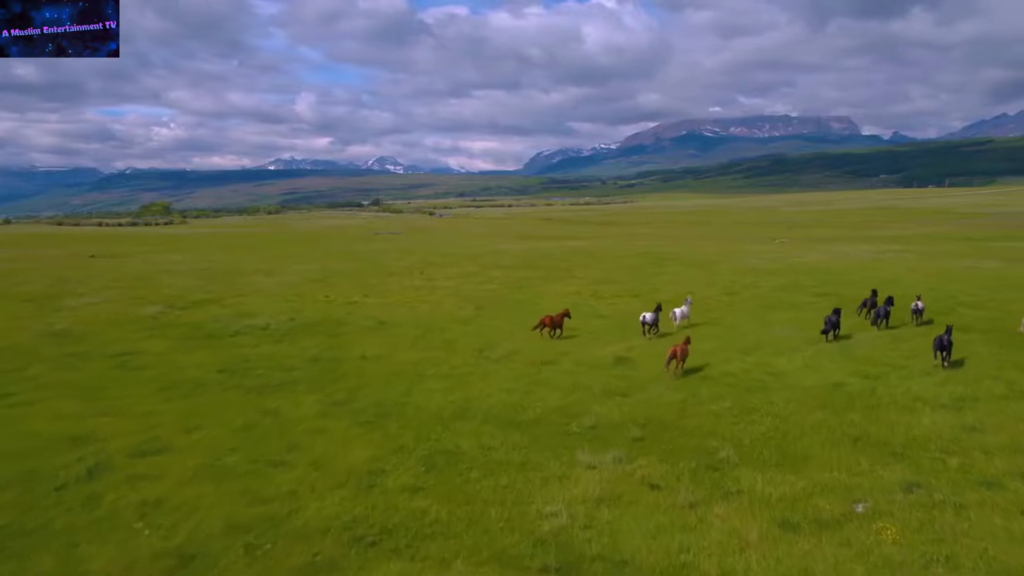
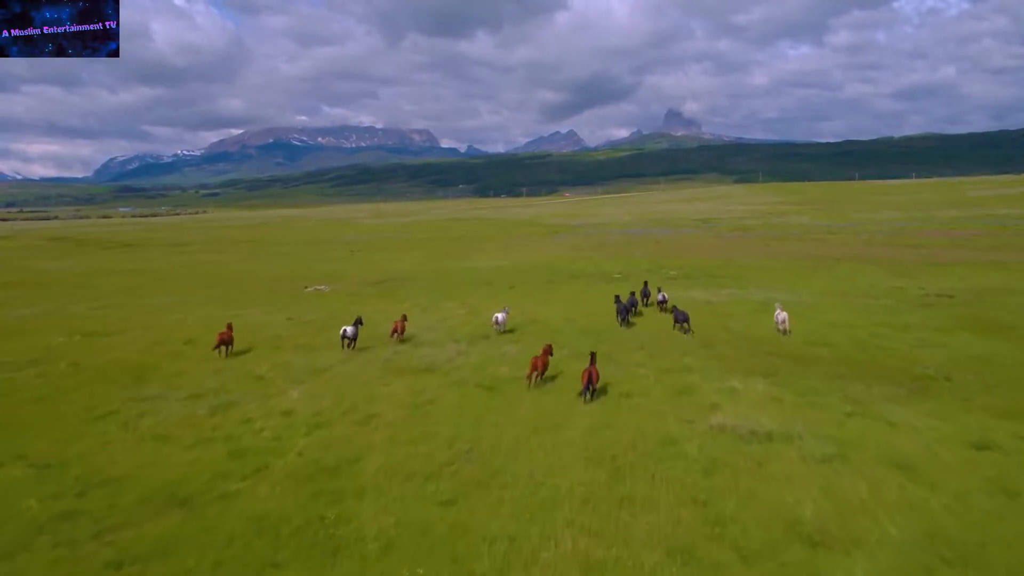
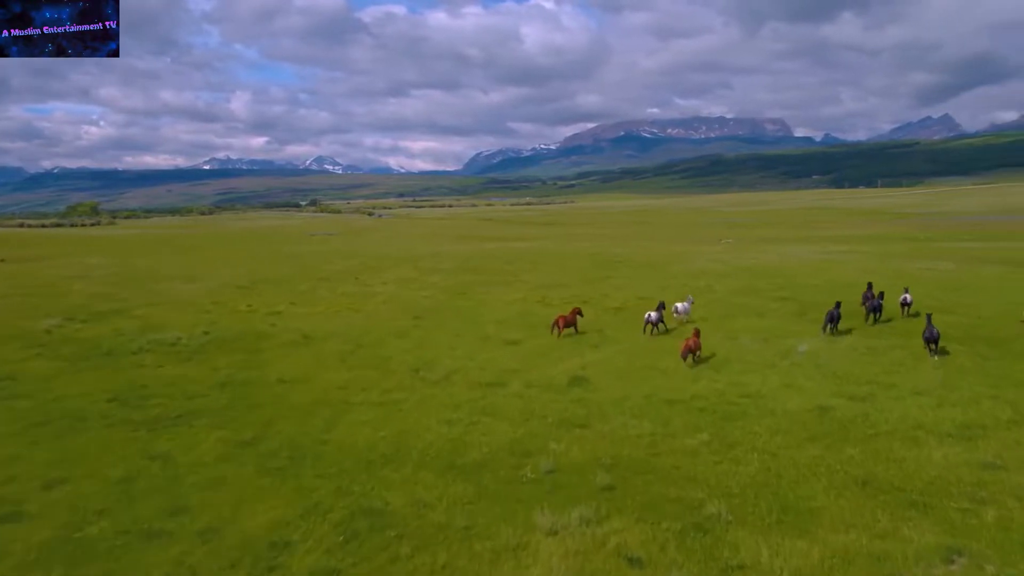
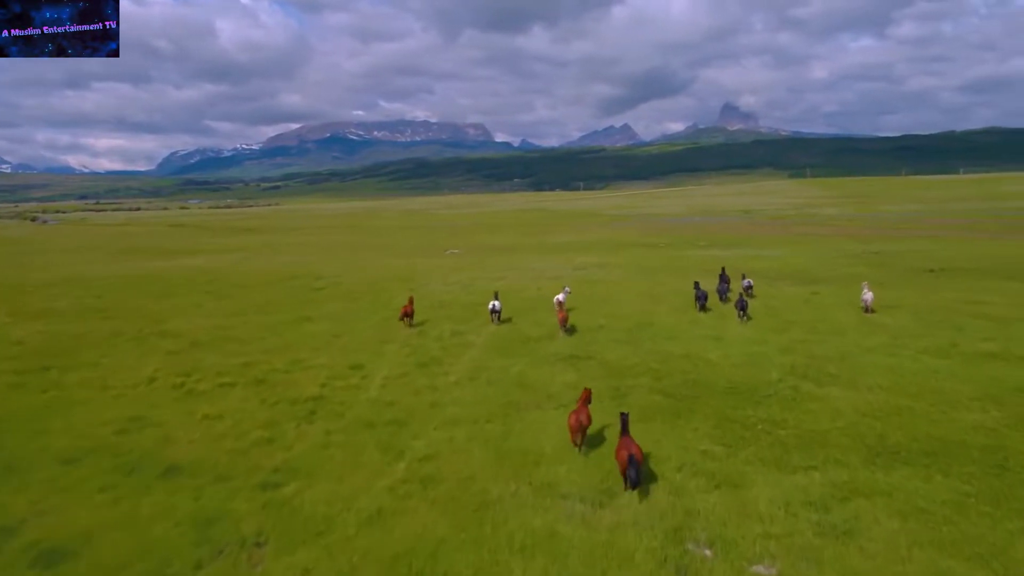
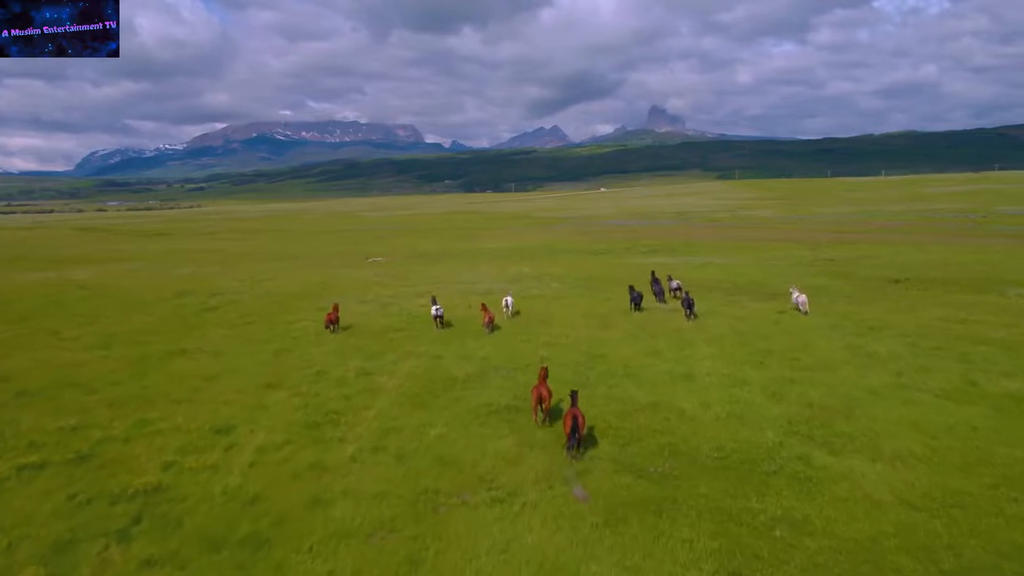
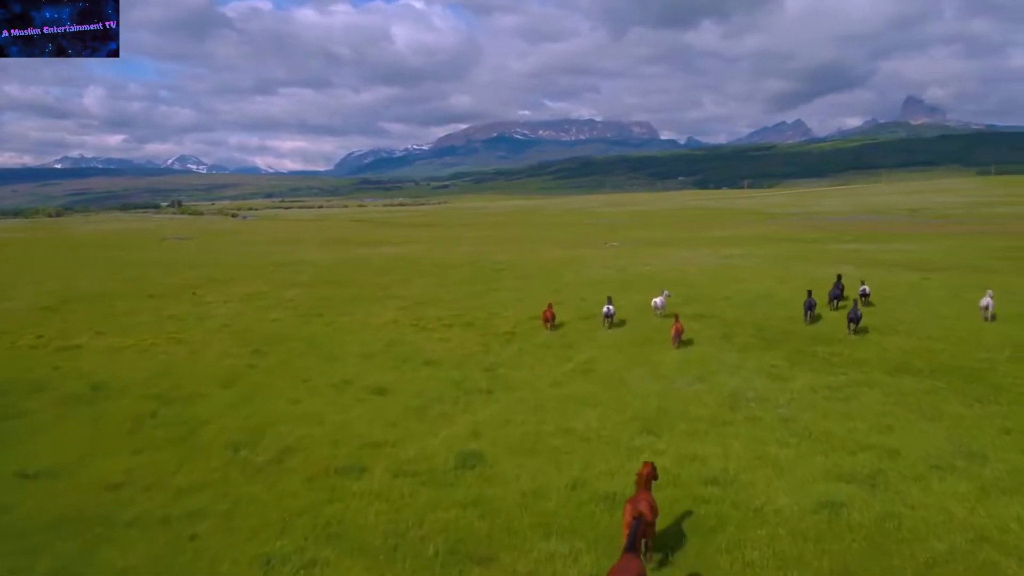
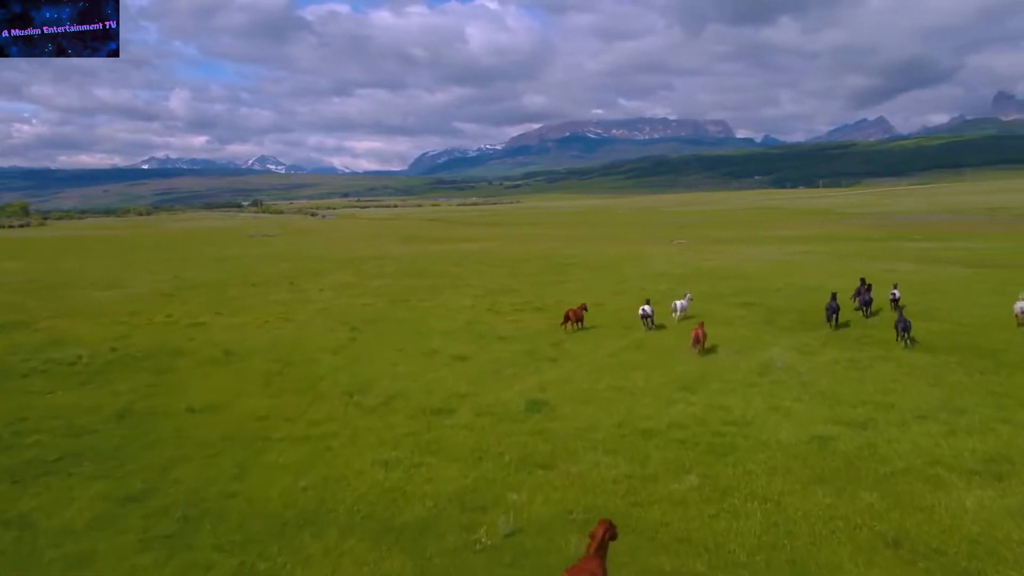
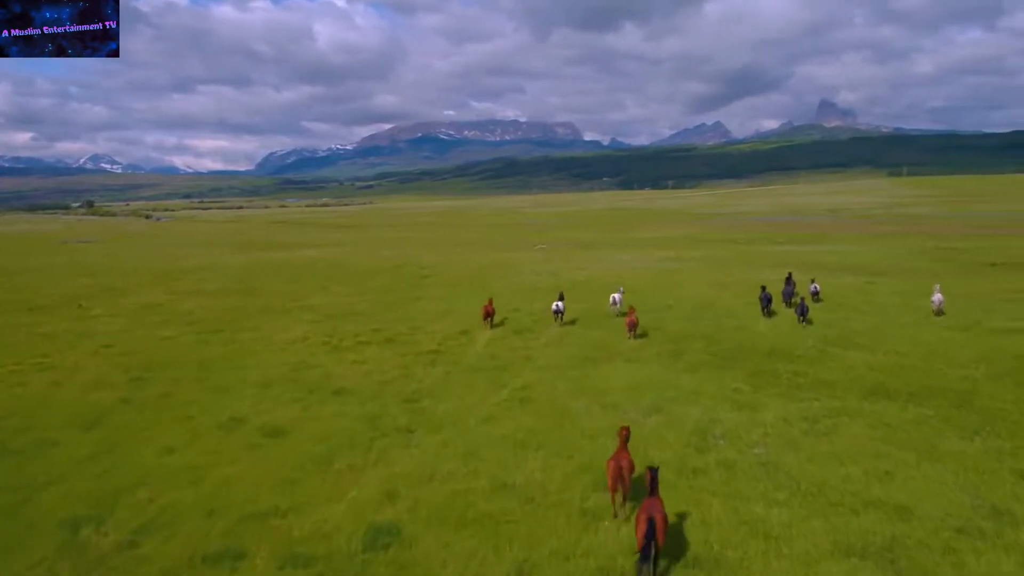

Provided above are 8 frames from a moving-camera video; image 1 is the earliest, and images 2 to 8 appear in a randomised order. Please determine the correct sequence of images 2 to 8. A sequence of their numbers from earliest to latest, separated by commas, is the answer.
3, 7, 6, 8, 4, 5, 2
